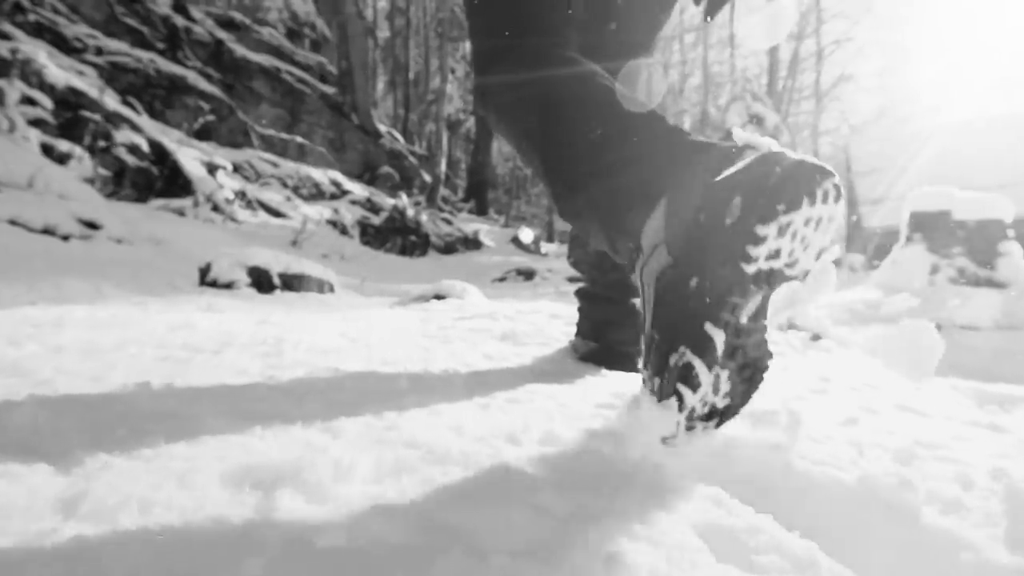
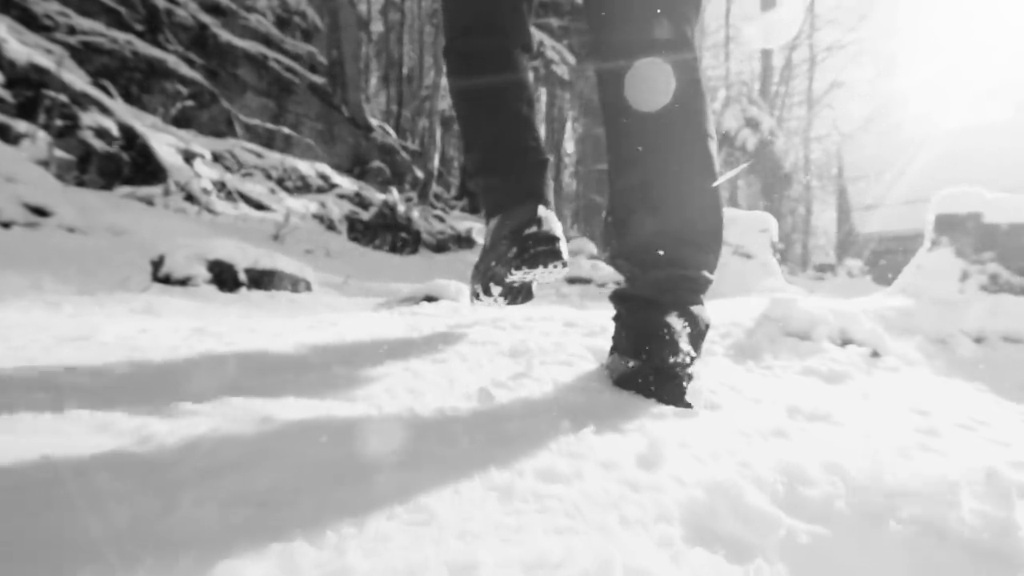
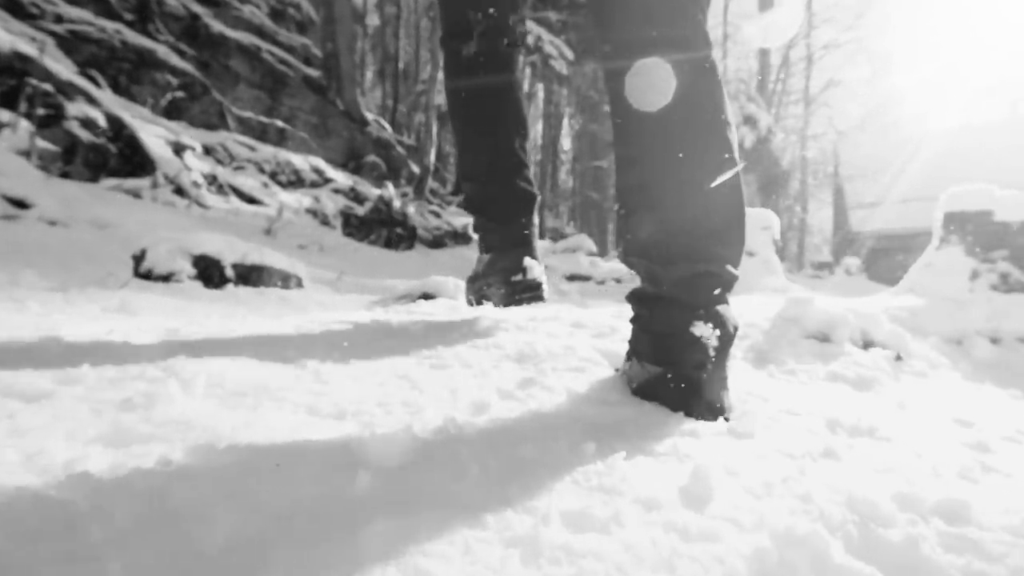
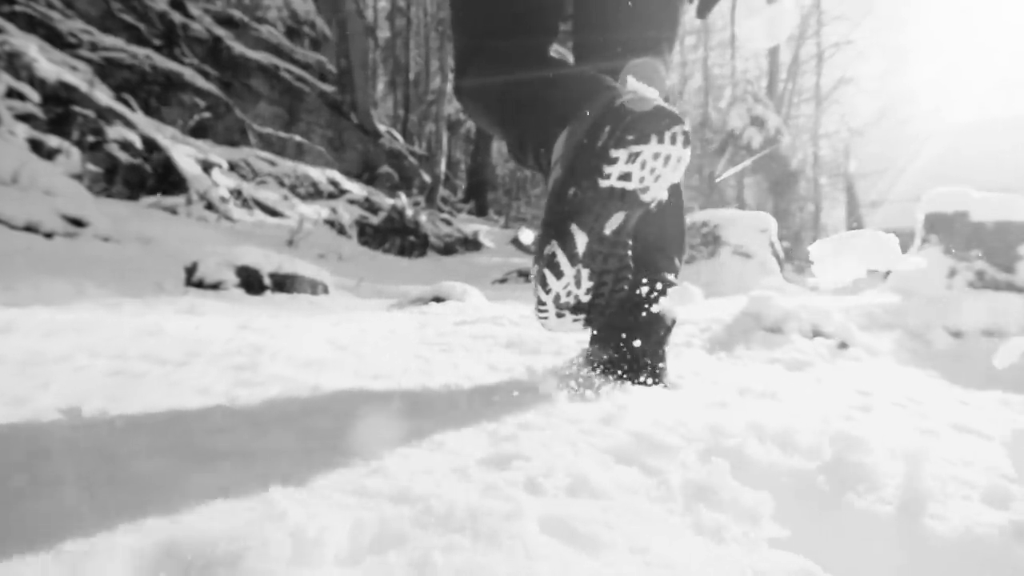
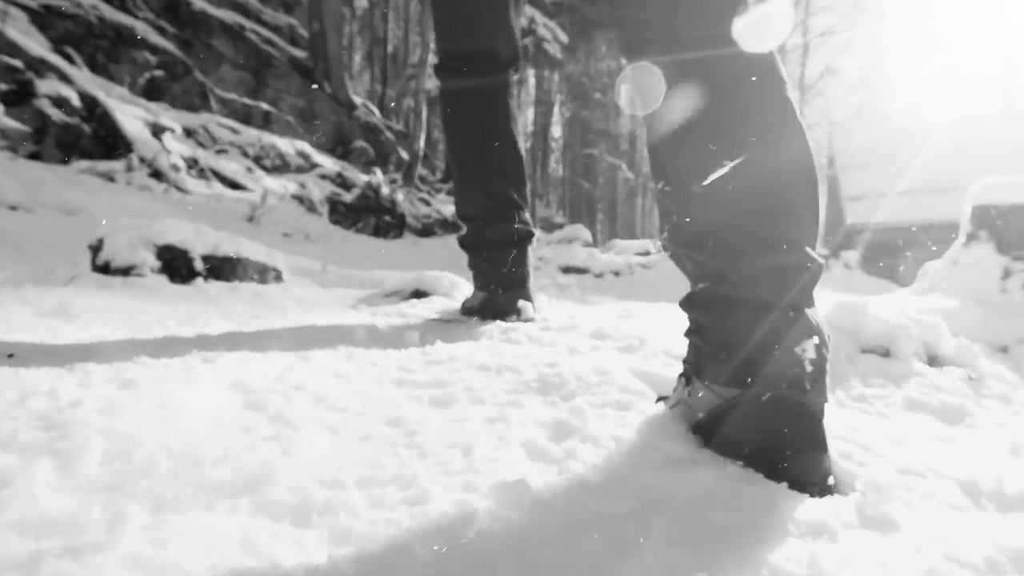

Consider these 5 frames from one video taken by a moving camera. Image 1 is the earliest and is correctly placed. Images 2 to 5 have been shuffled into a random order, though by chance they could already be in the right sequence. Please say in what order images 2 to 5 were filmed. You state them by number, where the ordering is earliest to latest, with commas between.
4, 2, 3, 5
